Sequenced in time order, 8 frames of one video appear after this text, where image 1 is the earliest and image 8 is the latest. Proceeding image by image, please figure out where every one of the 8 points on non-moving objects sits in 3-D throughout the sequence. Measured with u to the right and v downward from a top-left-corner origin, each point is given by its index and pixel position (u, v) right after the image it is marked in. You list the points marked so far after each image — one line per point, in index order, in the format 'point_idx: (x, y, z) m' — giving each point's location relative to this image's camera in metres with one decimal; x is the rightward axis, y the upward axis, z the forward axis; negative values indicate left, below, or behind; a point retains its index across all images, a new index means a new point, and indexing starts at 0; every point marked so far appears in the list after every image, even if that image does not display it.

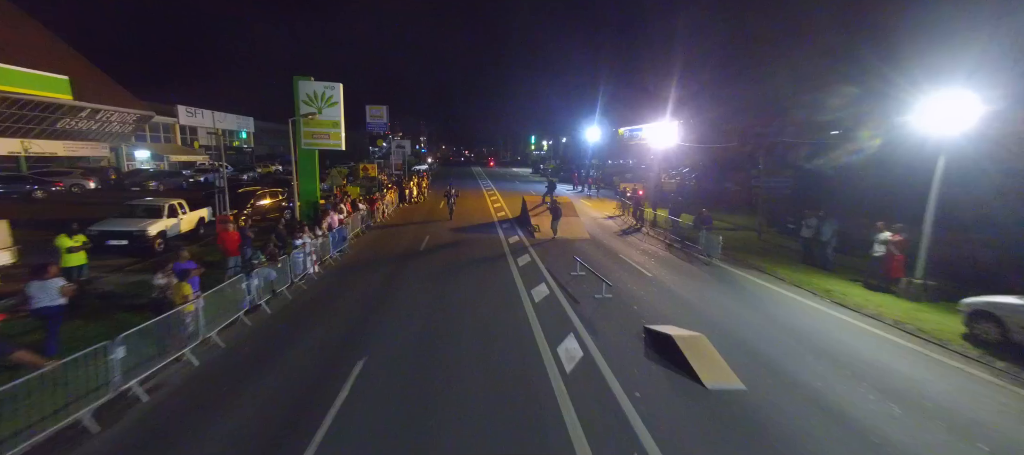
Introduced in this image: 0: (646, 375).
0: (+2.9, -3.1, +8.0) m
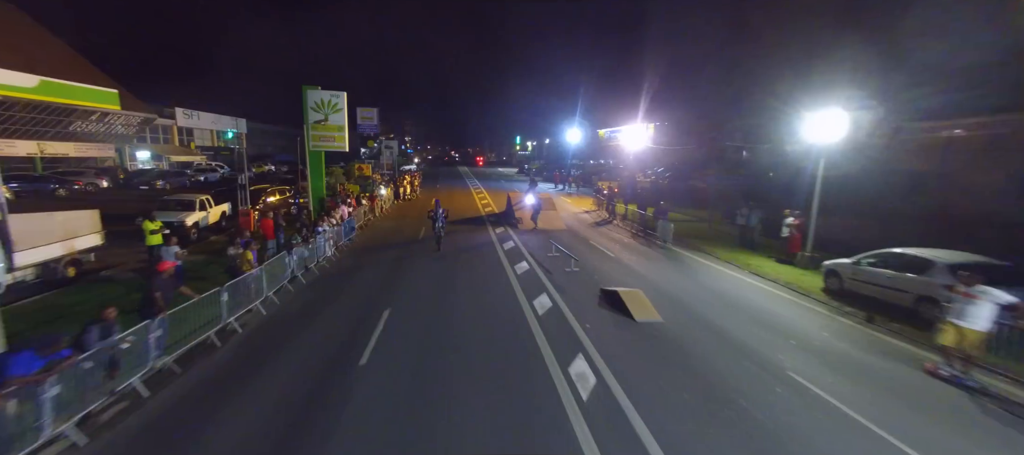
0: (+2.5, -2.6, +11.3) m
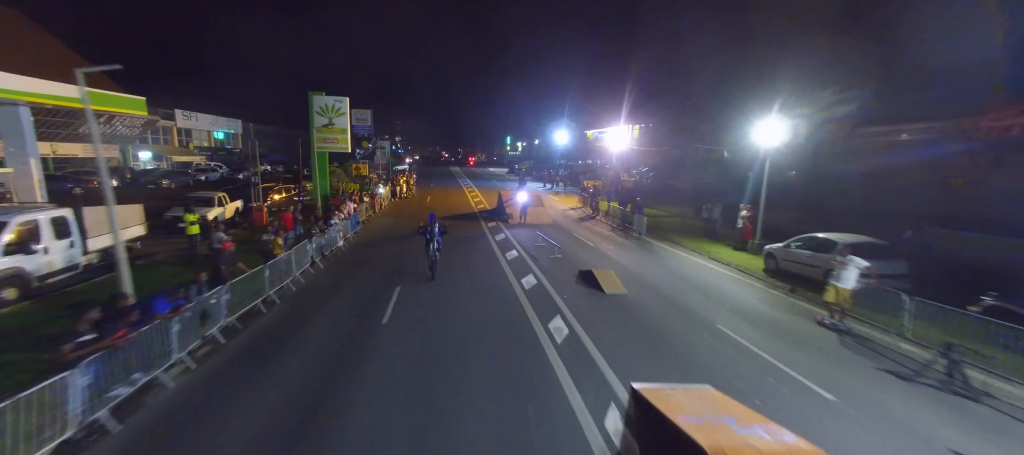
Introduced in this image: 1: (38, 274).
0: (+2.2, -2.2, +13.6) m
1: (-13.2, -1.3, +10.5) m
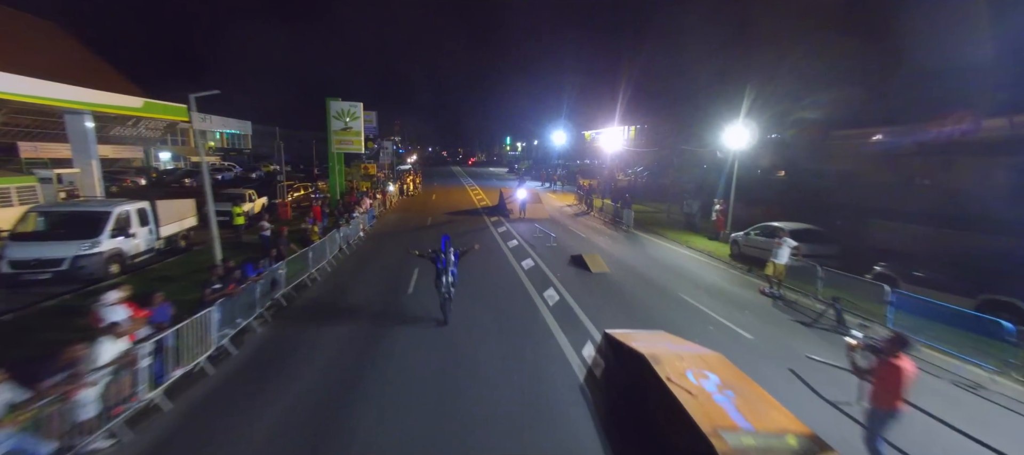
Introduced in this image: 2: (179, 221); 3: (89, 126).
0: (+2.2, -1.8, +16.1) m
1: (-13.1, -0.9, +12.9) m
2: (-14.3, +0.3, +16.1) m
3: (-21.3, +5.1, +19.0) m
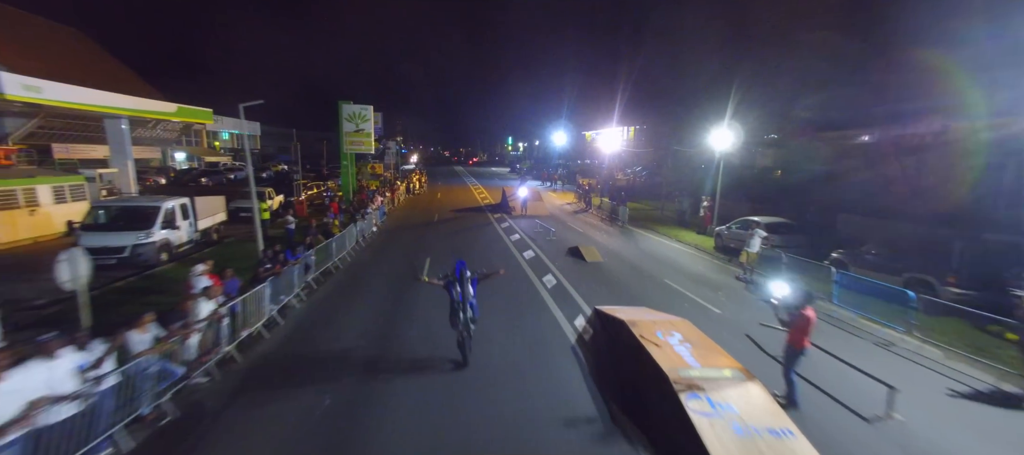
0: (+2.4, -1.5, +17.7) m
1: (-13.0, -0.6, +14.5) m
2: (-14.2, +0.6, +17.7) m
3: (-21.2, +5.4, +20.6) m
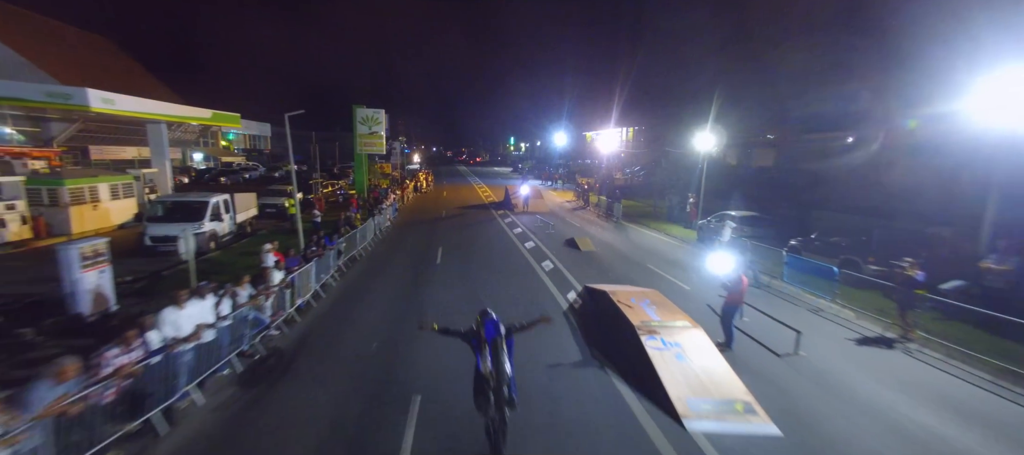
0: (+2.5, -1.2, +19.7) m
1: (-12.9, -0.3, +16.6) m
2: (-14.0, +0.9, +19.8) m
3: (-21.0, +5.7, +22.8) m
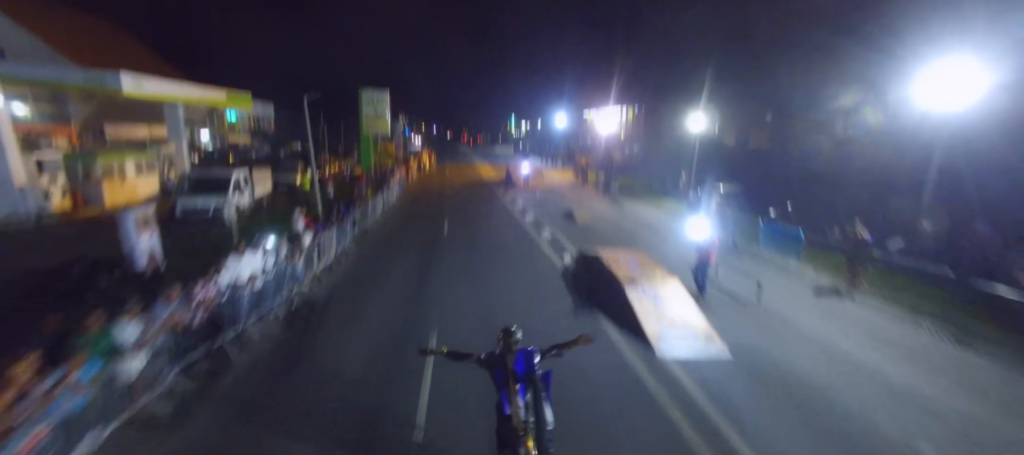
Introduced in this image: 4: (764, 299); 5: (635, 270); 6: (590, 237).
0: (+2.6, +0.2, +20.9) m
1: (-12.9, +1.0, +17.9) m
2: (-14.0, +2.3, +21.0) m
3: (-21.0, +7.3, +23.7) m
4: (+6.4, -1.8, +9.6) m
5: (+3.3, -1.2, +10.0) m
6: (+3.6, -0.5, +17.1) m
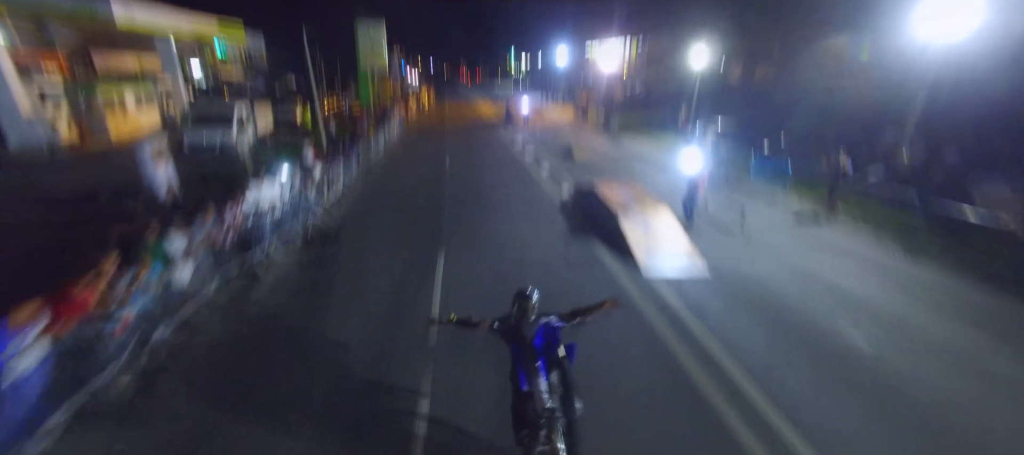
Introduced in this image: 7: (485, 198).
0: (+2.6, +3.8, +21.3) m
1: (-12.8, +4.1, +18.1) m
2: (-13.9, +5.9, +21.0) m
3: (-20.9, +11.3, +23.0) m
4: (+6.5, 0.0, +10.3) m
5: (+3.3, +0.7, +10.6) m
6: (+3.6, +2.4, +17.6) m
7: (-1.1, +1.2, +14.9) m
